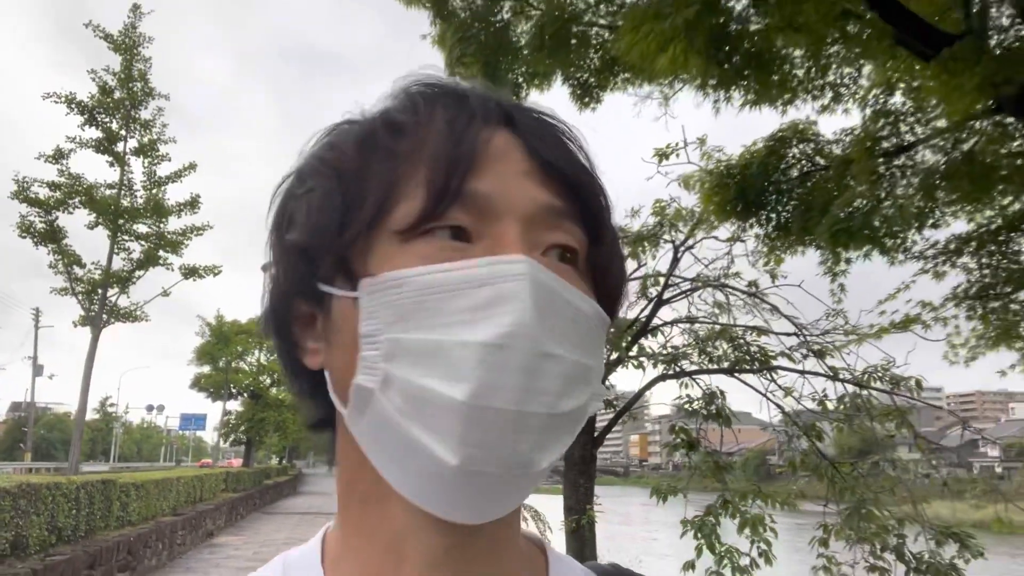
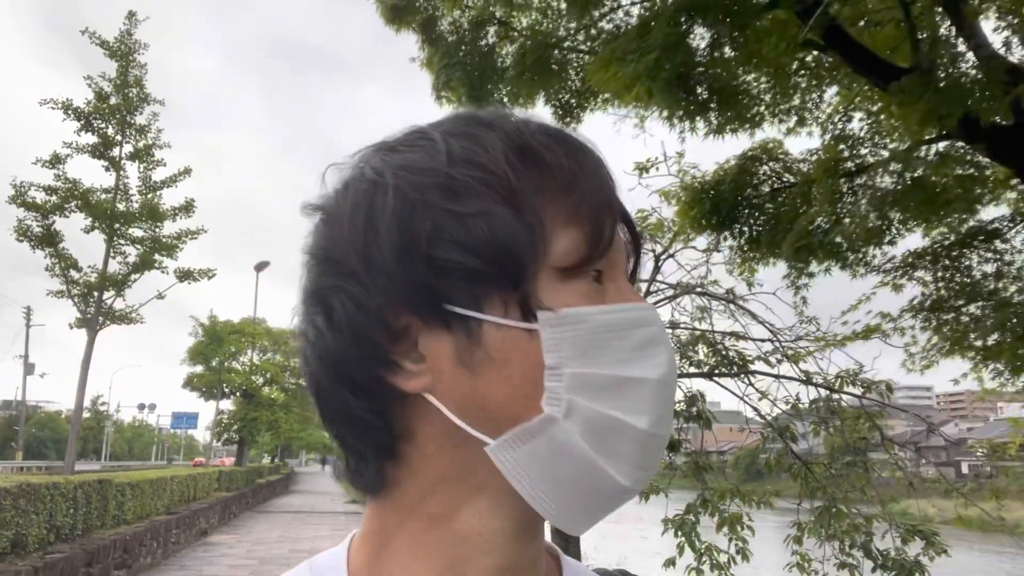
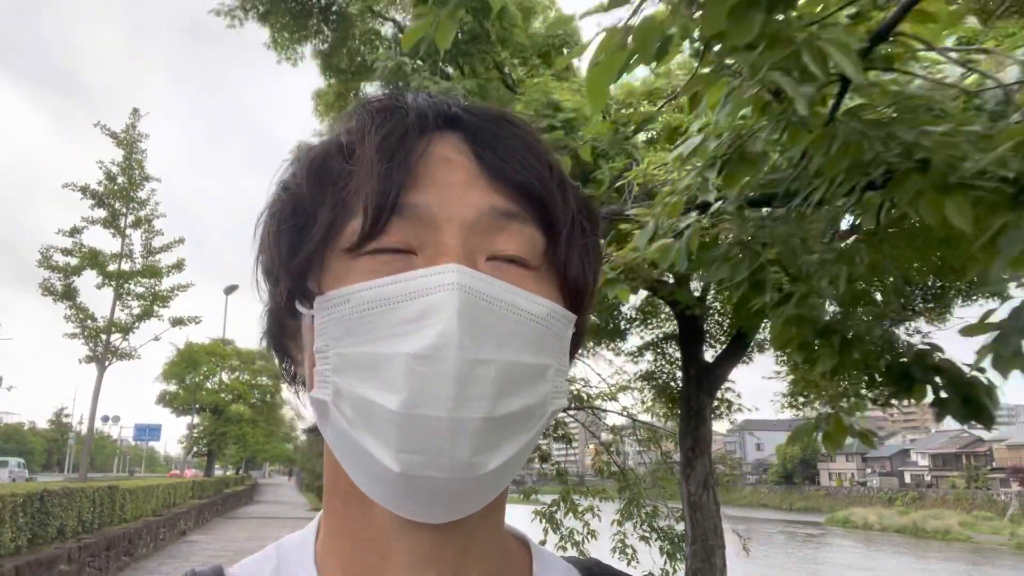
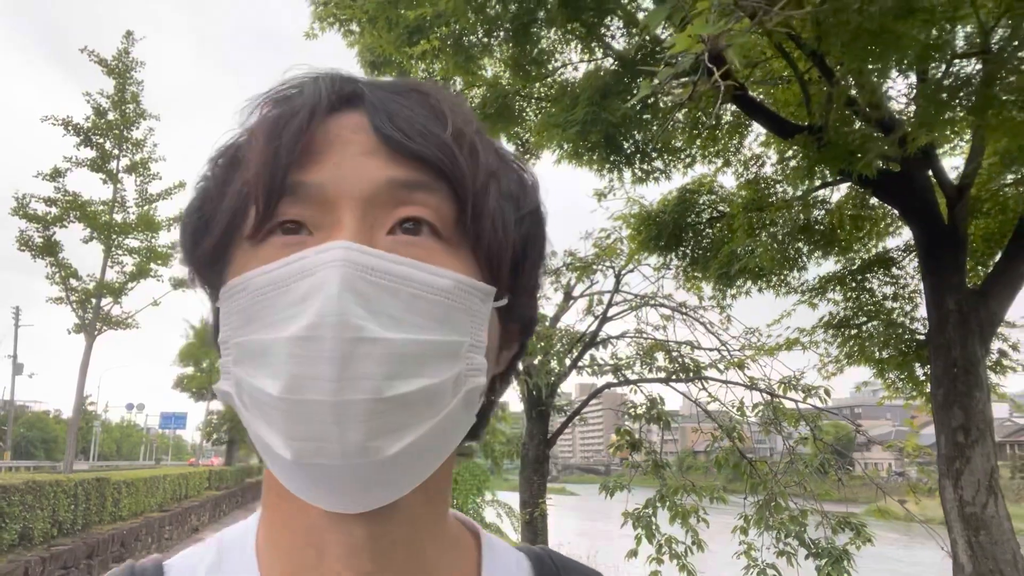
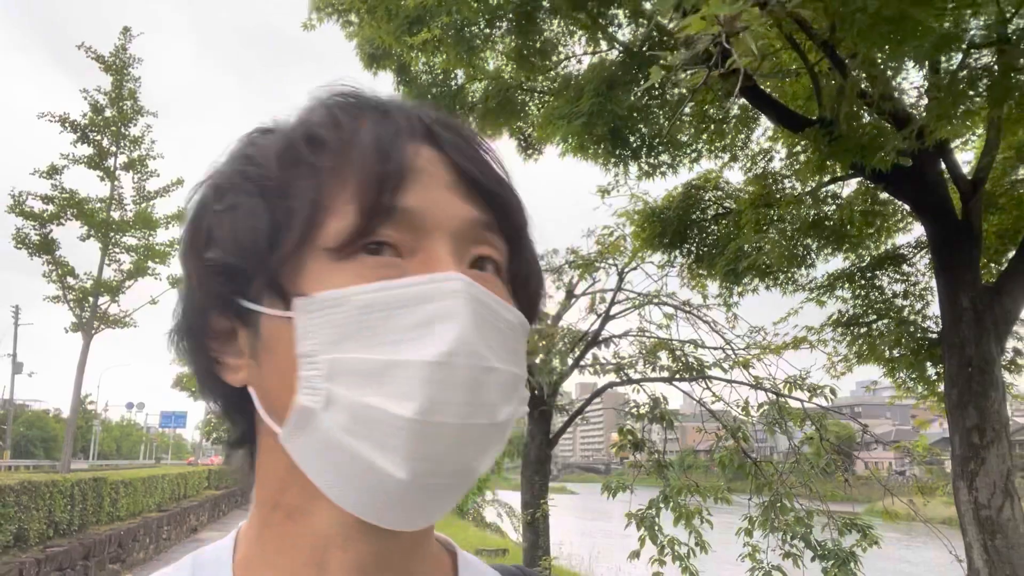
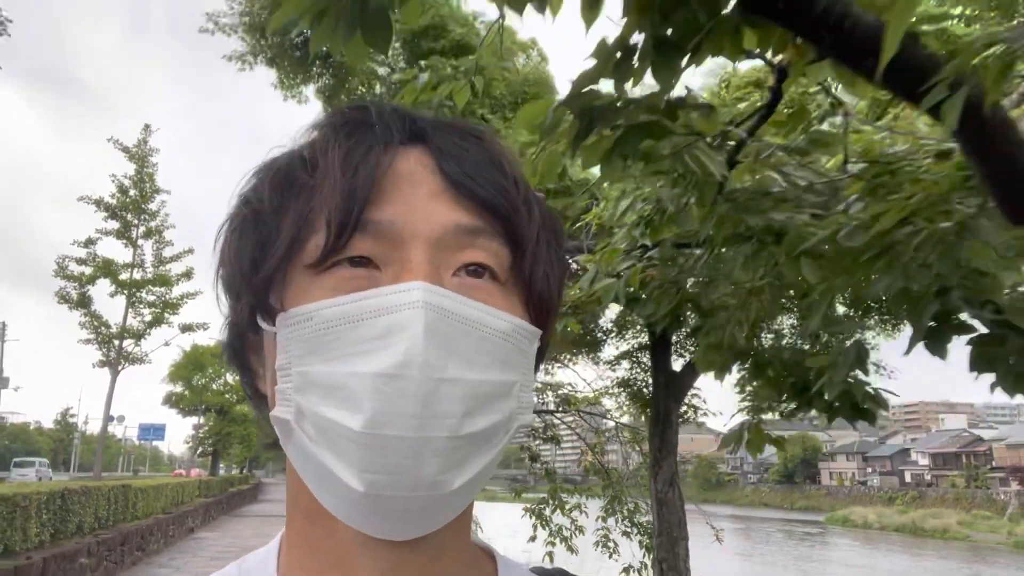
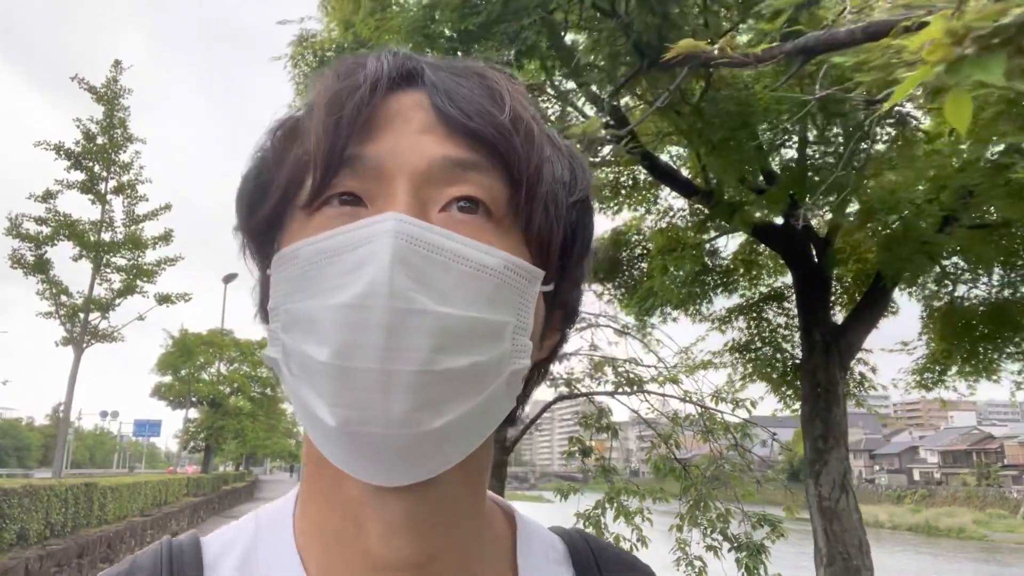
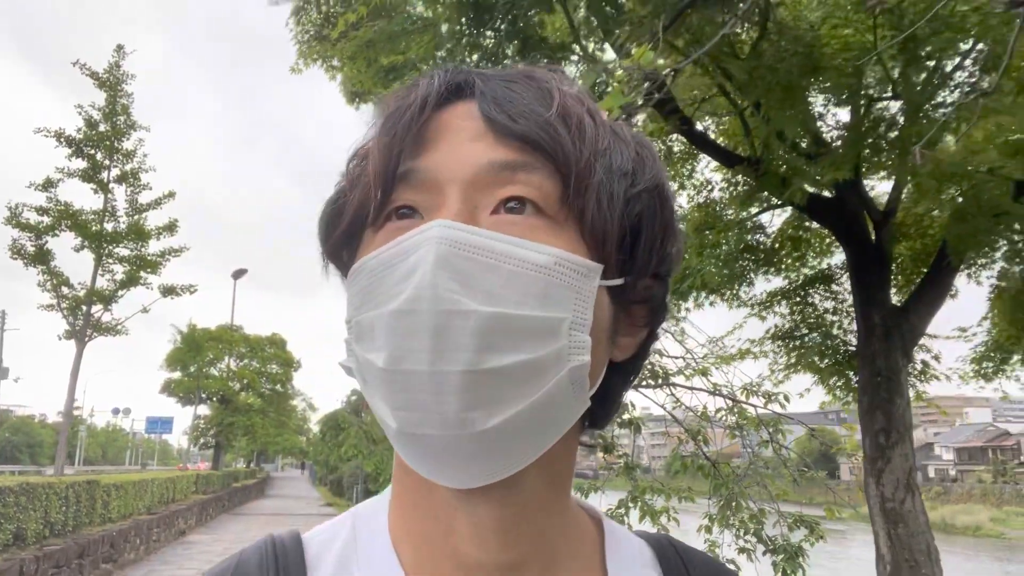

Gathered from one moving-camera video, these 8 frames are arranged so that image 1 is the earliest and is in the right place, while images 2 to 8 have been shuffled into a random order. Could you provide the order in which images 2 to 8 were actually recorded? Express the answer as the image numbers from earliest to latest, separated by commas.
2, 5, 4, 8, 7, 3, 6
